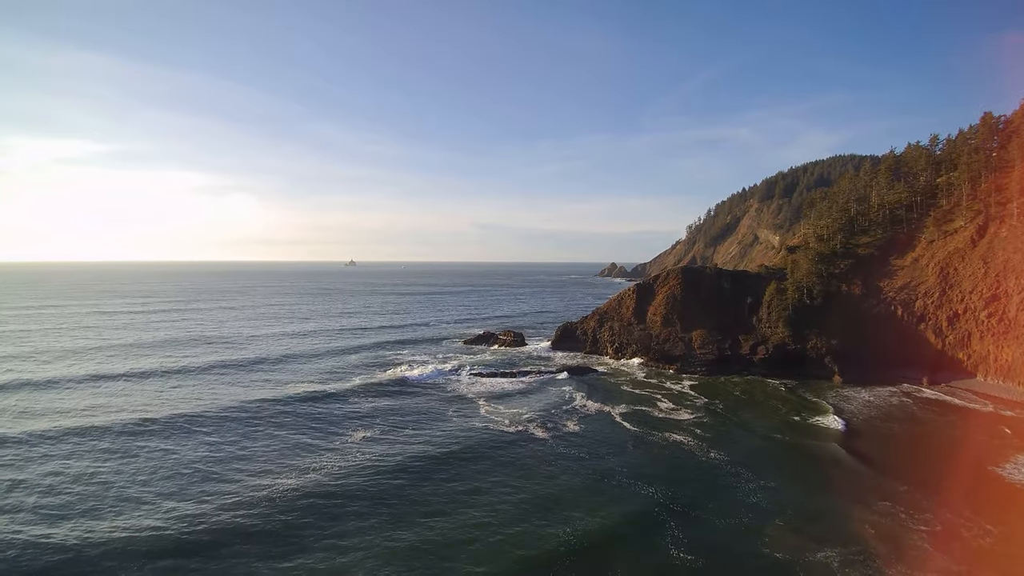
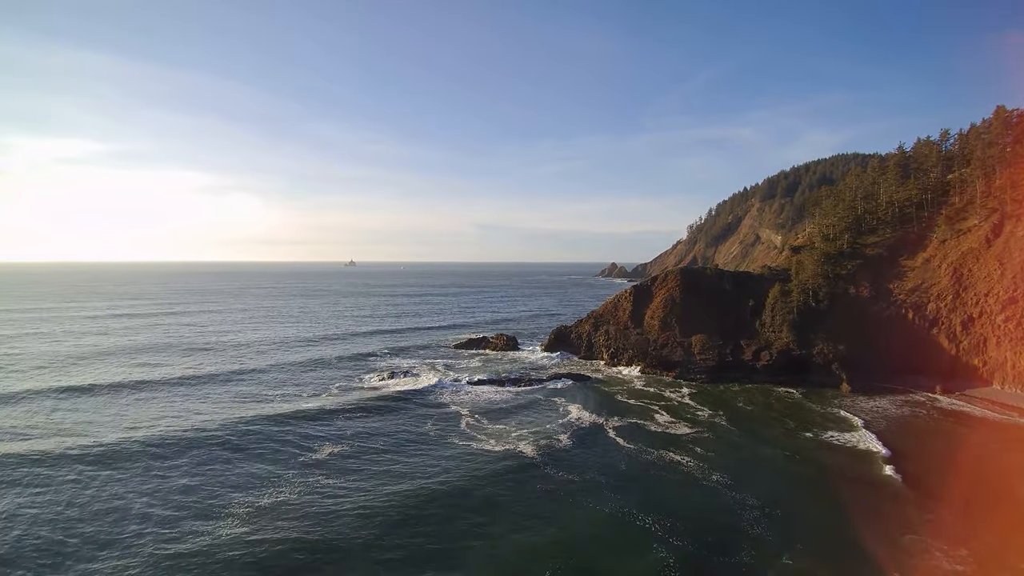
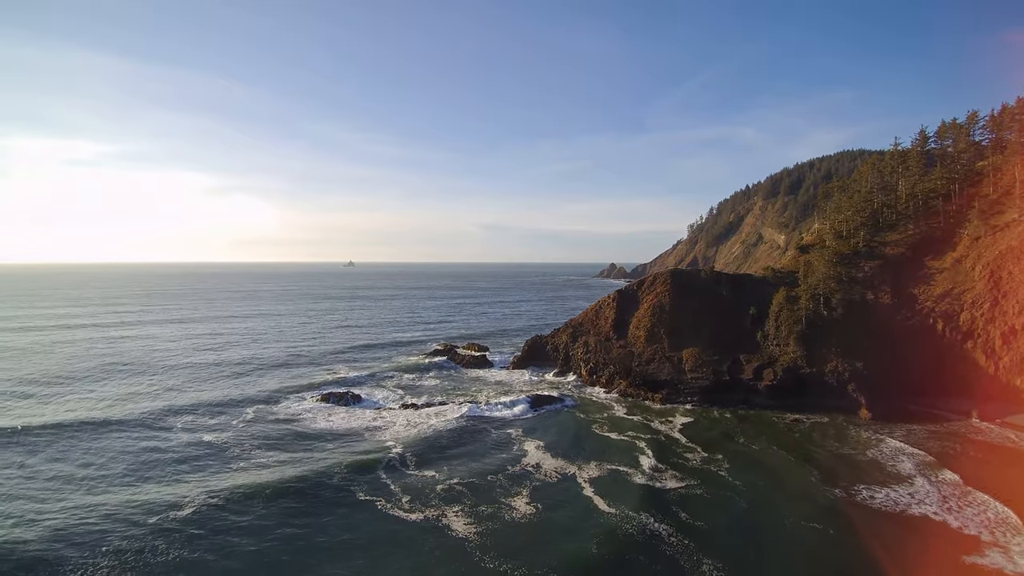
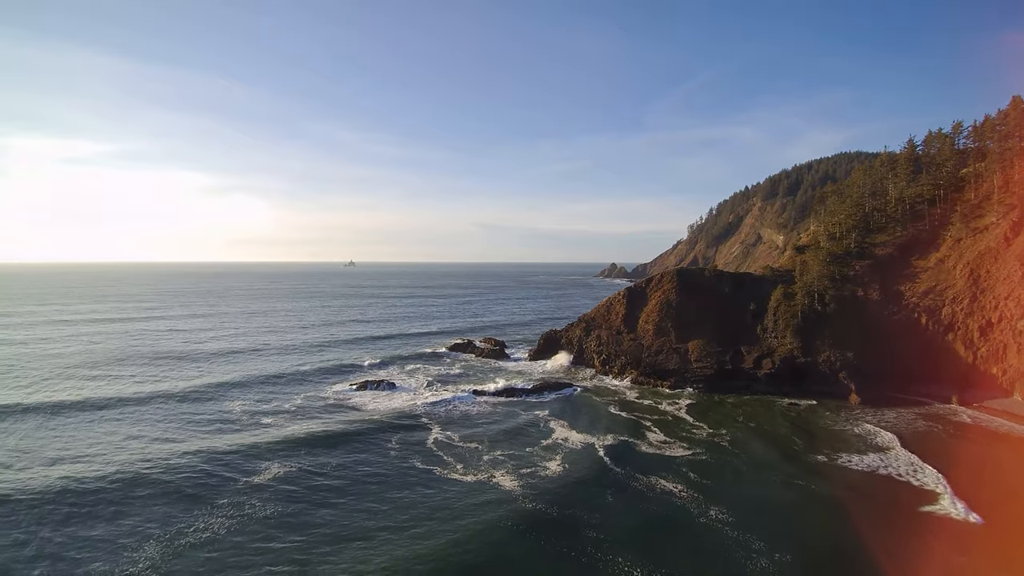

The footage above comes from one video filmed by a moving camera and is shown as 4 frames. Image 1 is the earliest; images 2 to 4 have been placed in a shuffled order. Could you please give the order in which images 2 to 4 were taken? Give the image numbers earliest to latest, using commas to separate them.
2, 4, 3
